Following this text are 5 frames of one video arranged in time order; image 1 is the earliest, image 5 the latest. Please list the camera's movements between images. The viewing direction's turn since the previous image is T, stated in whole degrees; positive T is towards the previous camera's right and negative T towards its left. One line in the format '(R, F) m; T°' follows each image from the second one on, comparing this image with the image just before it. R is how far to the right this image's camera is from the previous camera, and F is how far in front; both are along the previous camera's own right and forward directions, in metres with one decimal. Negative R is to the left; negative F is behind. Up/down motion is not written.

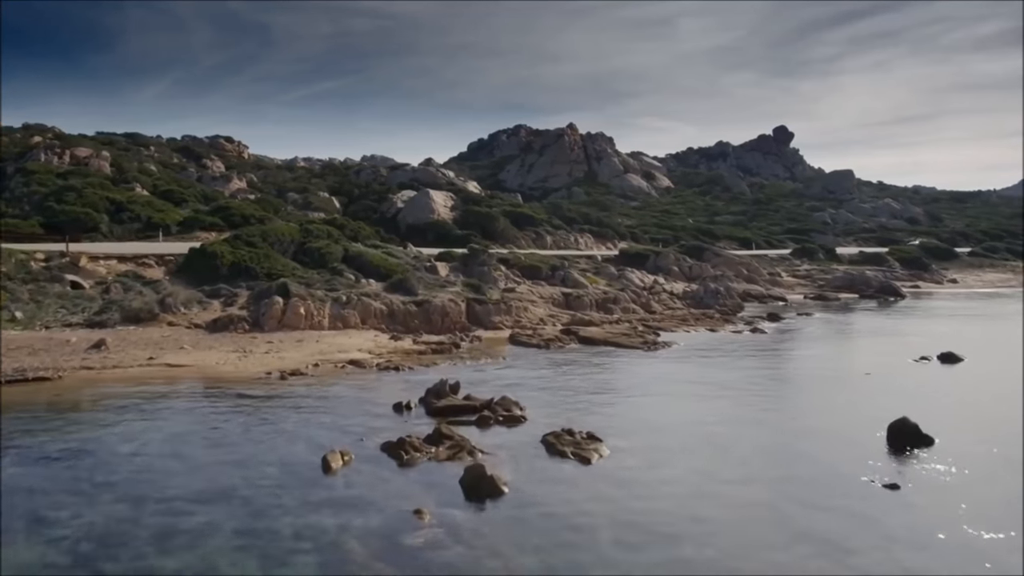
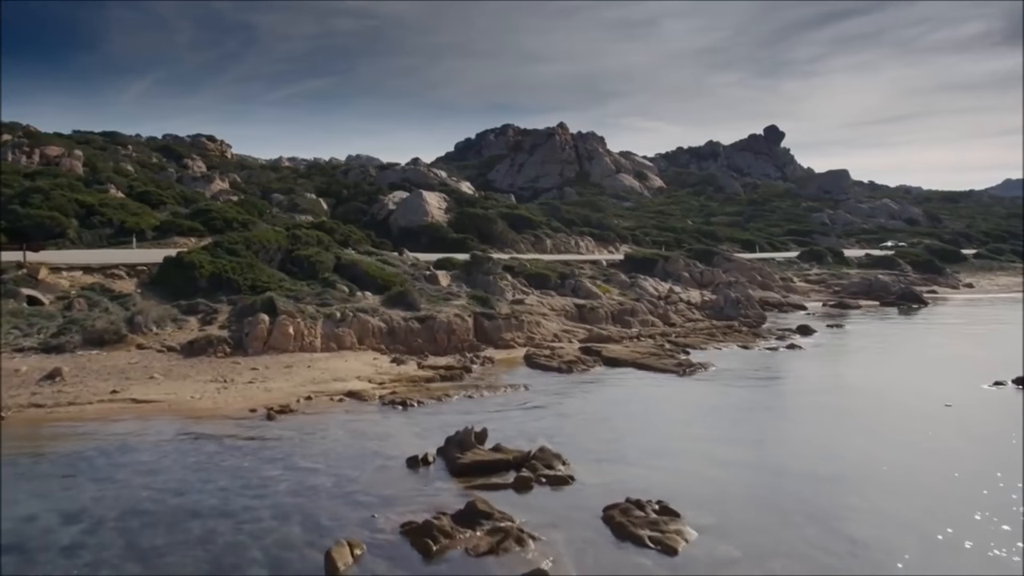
(-0.8, +2.9) m; +1°
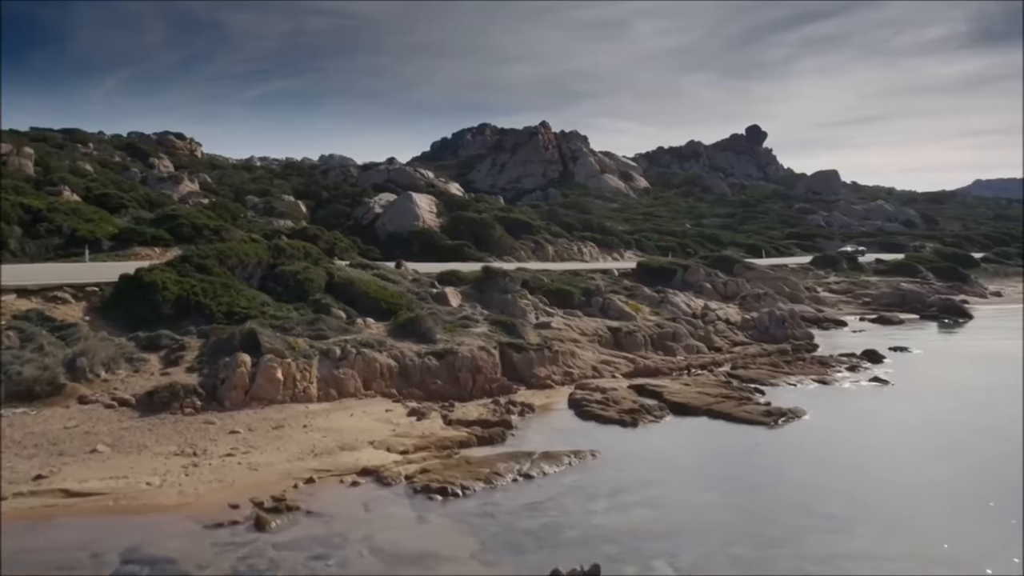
(-1.5, +4.6) m; +2°
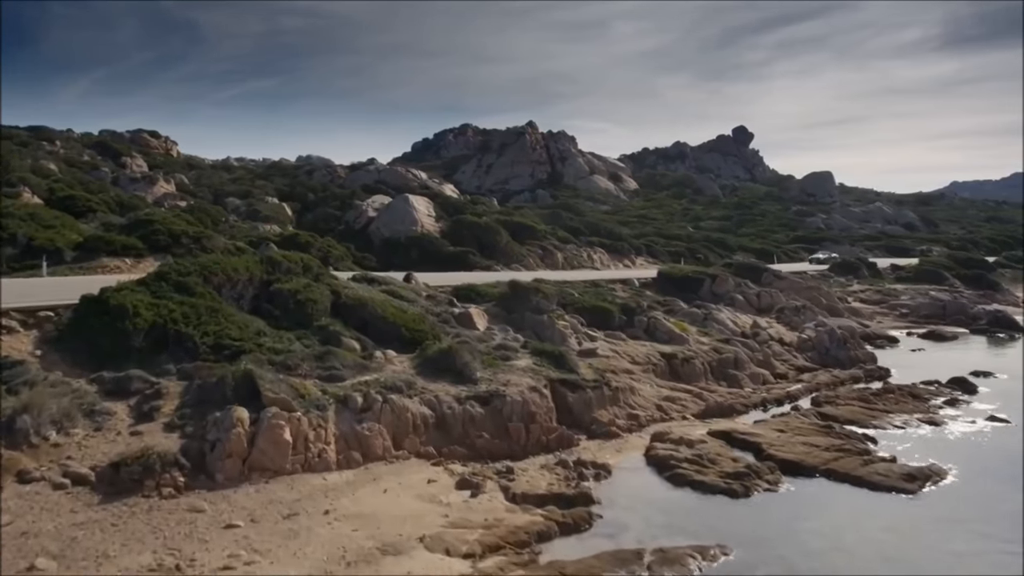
(-1.5, +4.0) m; +1°
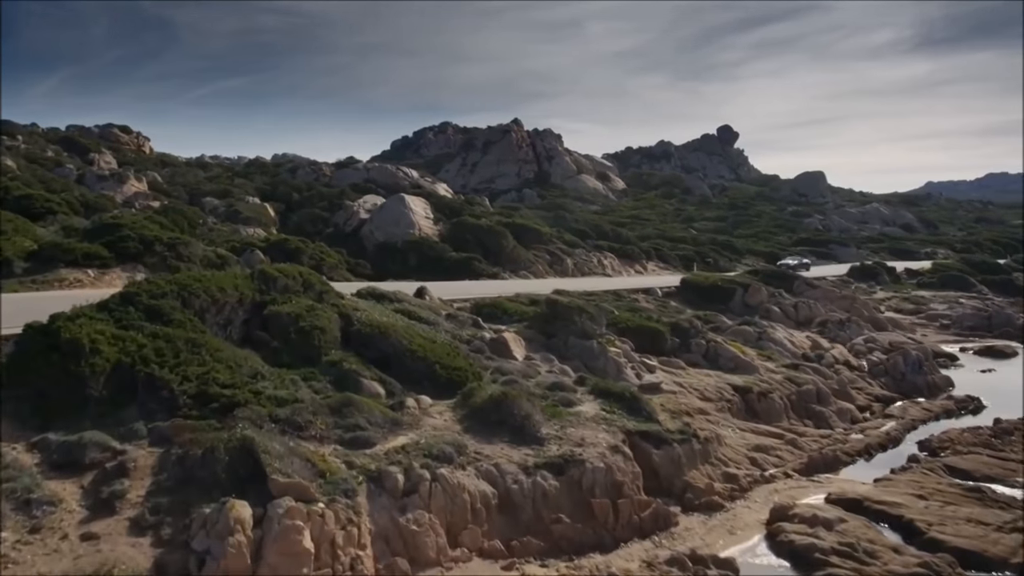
(-1.4, +3.8) m; +2°
